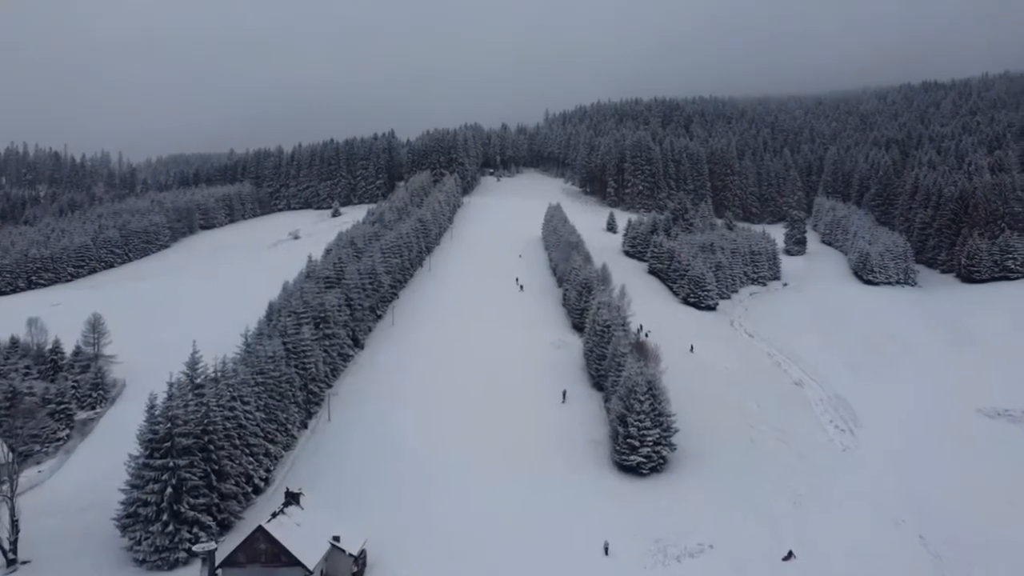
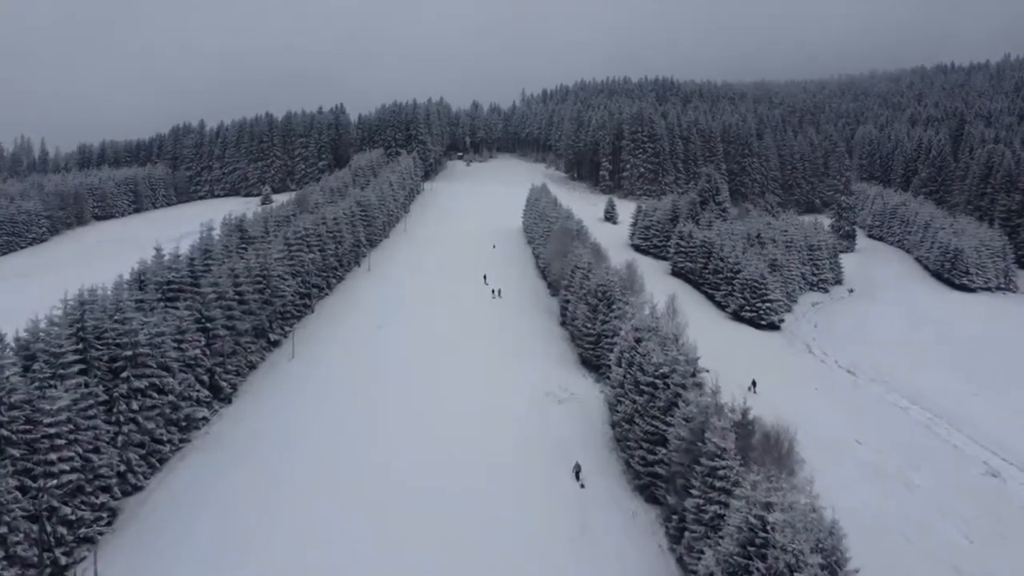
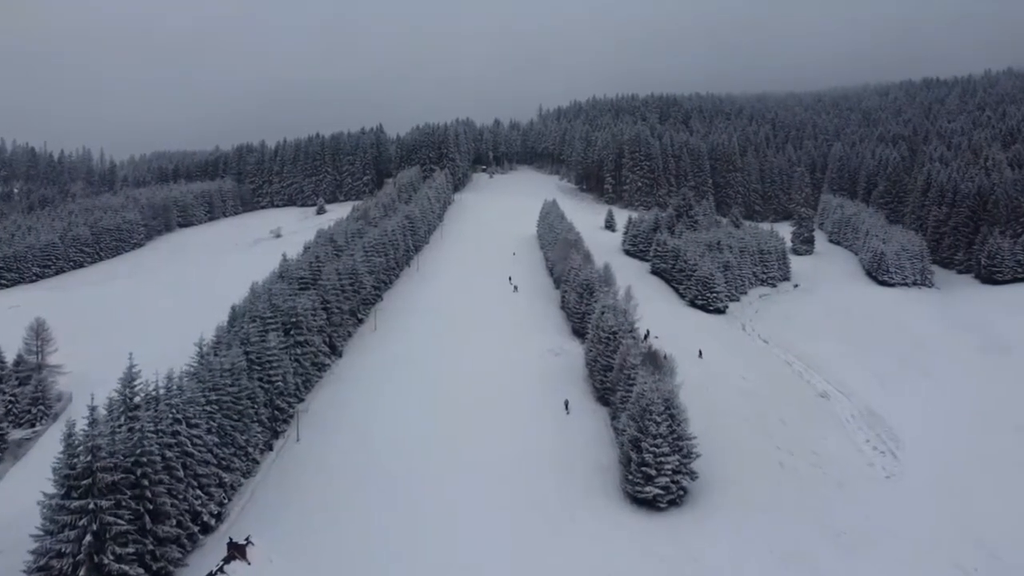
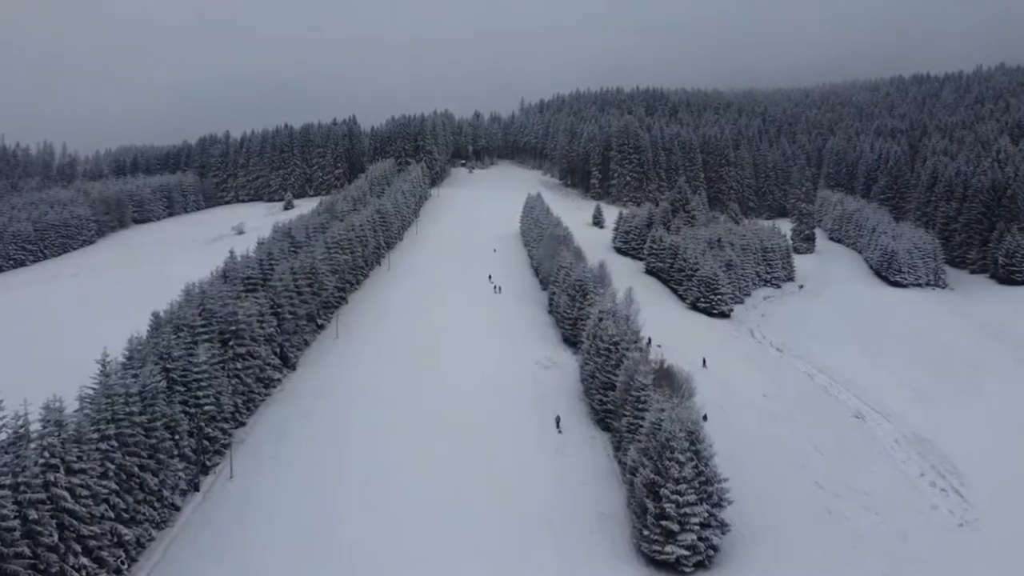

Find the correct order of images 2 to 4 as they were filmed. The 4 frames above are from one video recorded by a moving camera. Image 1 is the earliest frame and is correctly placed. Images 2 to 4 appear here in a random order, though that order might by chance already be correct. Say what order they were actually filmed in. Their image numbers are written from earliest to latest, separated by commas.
3, 4, 2
